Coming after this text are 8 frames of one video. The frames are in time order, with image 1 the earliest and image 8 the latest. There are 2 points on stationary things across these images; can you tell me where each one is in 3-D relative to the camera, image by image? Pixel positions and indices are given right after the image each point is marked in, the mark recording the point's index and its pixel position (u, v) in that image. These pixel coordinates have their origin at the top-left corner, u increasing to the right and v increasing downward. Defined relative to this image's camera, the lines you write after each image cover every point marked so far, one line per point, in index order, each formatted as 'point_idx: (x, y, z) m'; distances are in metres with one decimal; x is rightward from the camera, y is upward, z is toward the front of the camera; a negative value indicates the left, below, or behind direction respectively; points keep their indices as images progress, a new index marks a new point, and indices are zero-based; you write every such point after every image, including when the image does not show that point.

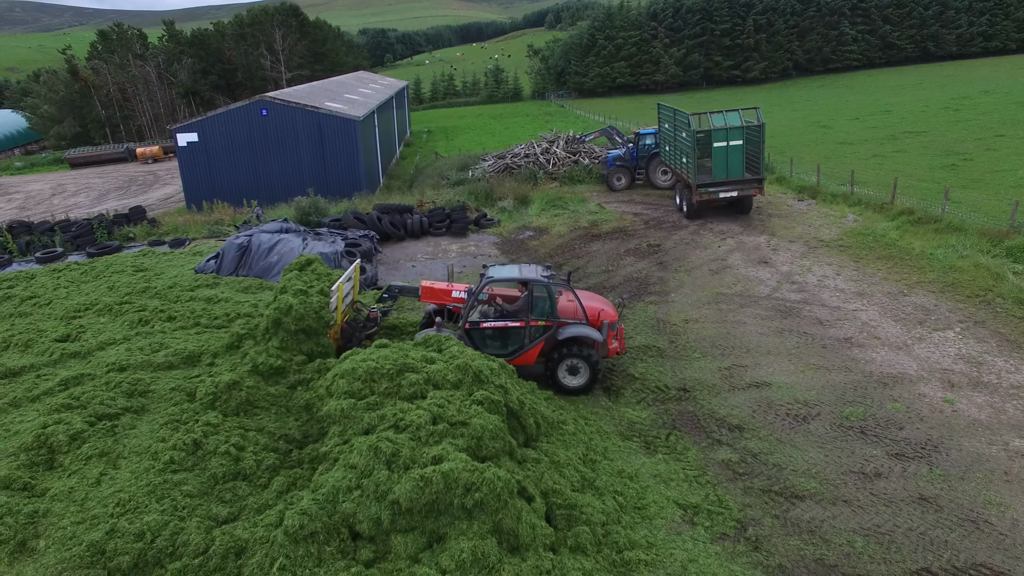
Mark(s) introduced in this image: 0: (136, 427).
0: (-3.0, -1.1, +5.4) m
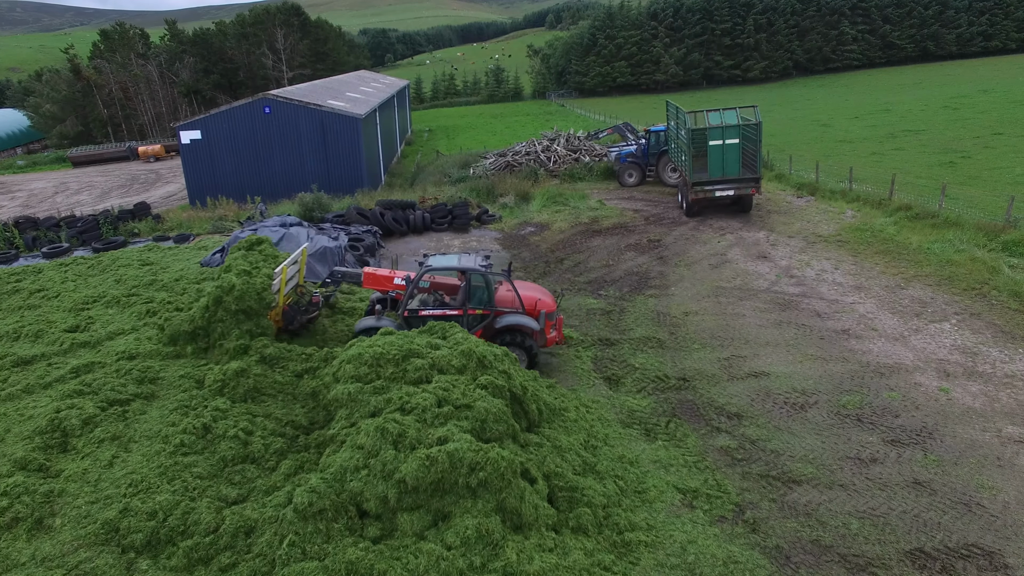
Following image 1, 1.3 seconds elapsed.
0: (-3.0, -1.0, +5.5) m
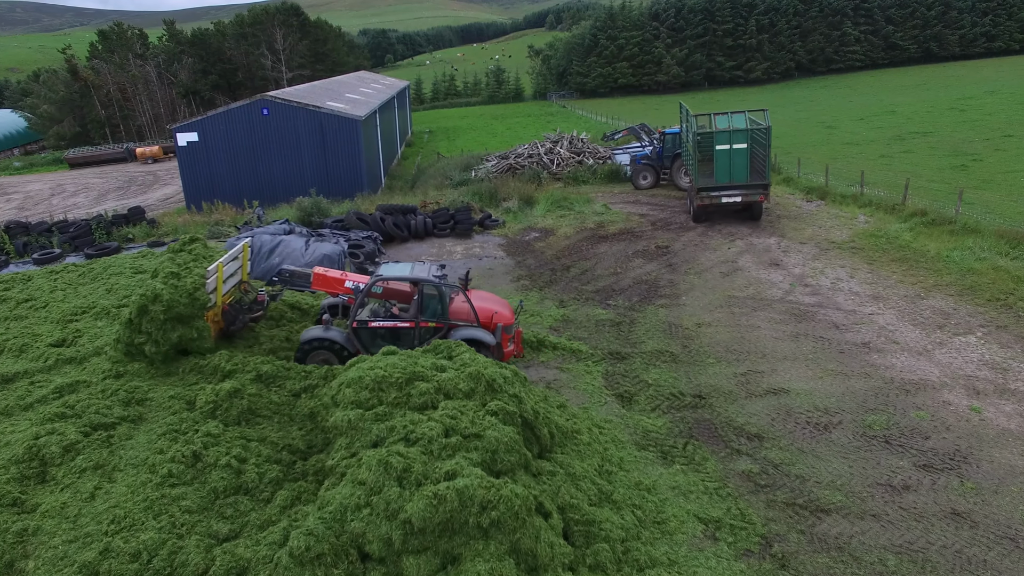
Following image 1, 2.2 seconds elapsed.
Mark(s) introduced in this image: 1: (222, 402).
0: (-2.9, -1.1, +5.1) m
1: (-2.3, -0.9, +5.5) m
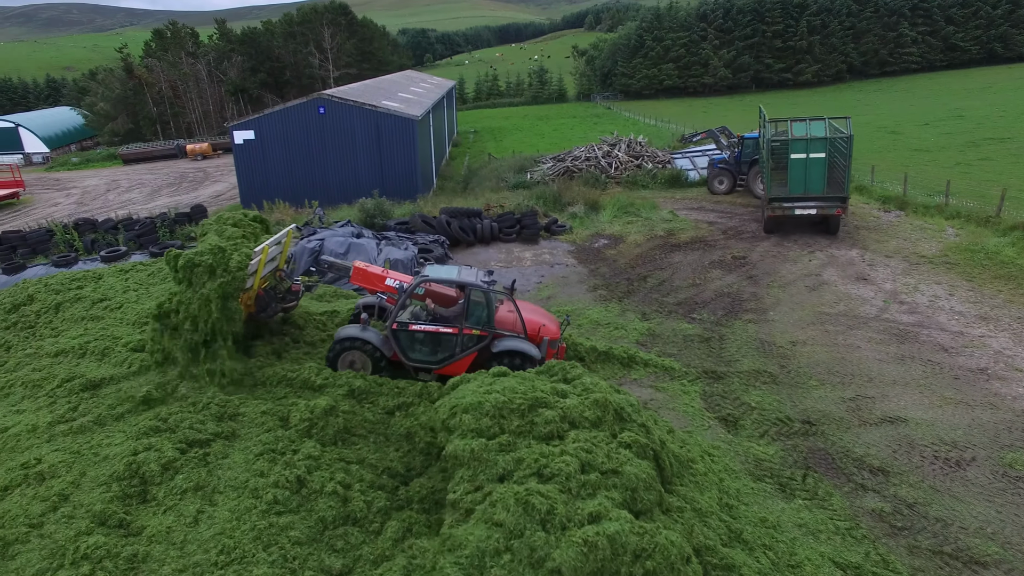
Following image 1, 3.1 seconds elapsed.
0: (-2.0, -1.2, +4.9) m
1: (-1.5, -1.0, +5.2) m
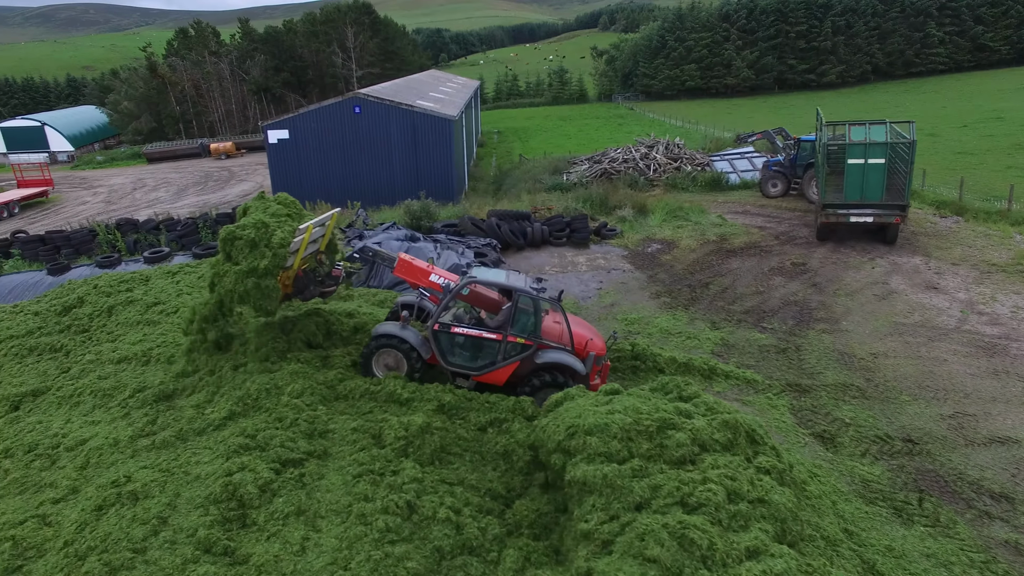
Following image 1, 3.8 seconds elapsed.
0: (-1.3, -1.3, +4.6) m
1: (-0.7, -1.1, +5.0) m
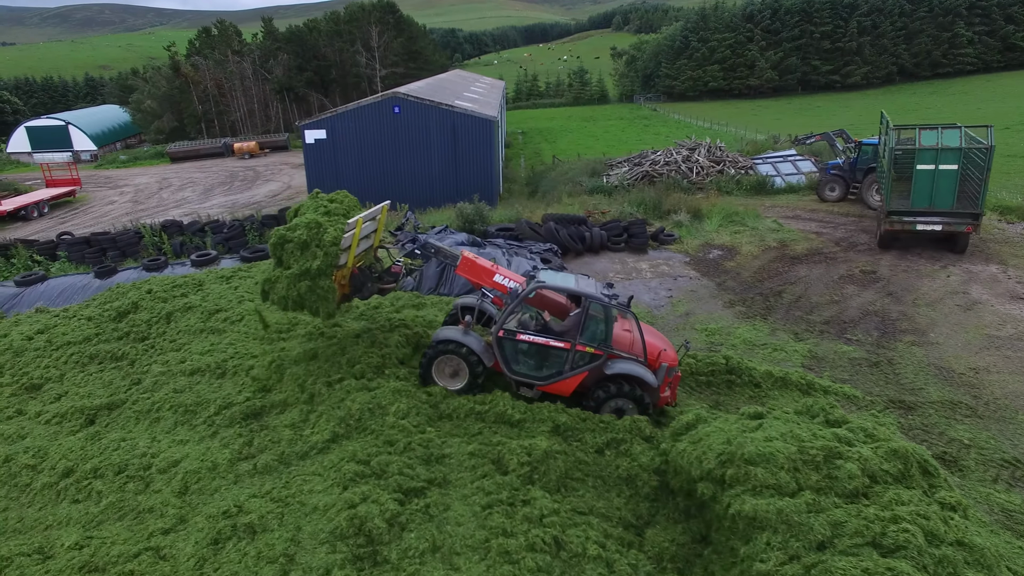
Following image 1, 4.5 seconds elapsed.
0: (-0.4, -1.4, +4.3) m
1: (+0.2, -1.2, +4.6) m
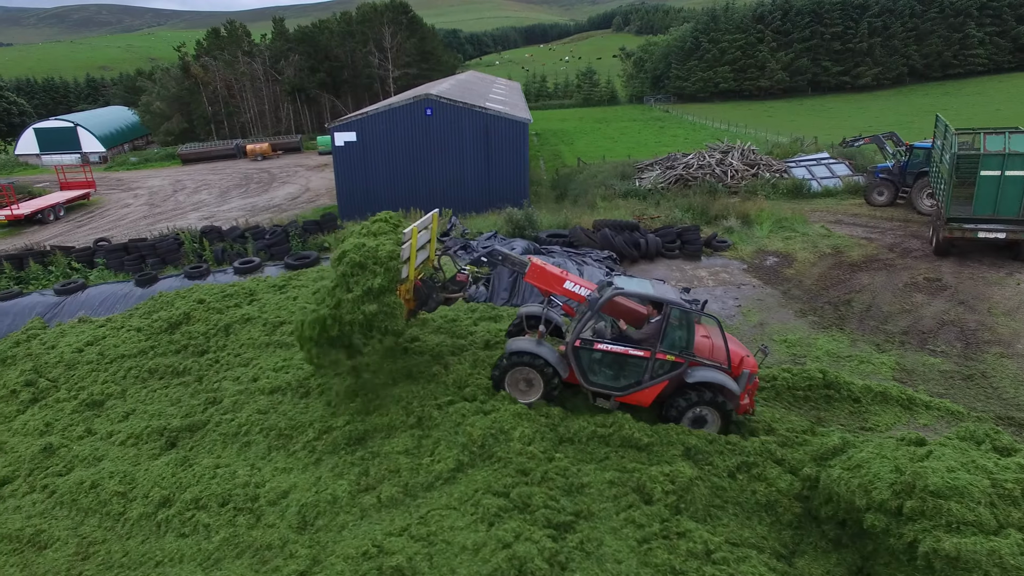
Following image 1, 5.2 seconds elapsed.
0: (+0.6, -1.5, +4.0) m
1: (+1.1, -1.3, +4.3) m
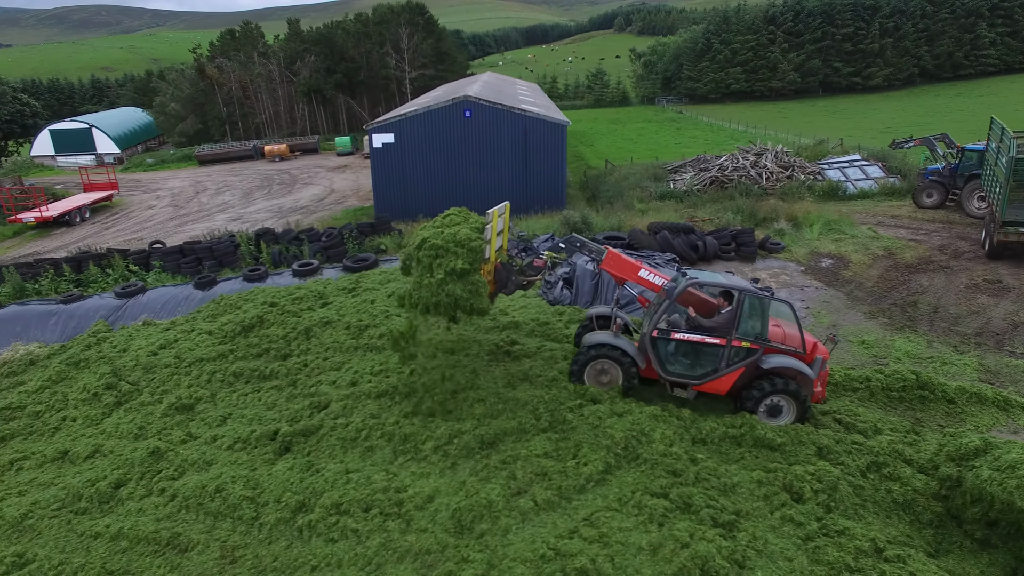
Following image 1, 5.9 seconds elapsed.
0: (+1.6, -1.5, +4.0) m
1: (+2.1, -1.4, +4.3) m
